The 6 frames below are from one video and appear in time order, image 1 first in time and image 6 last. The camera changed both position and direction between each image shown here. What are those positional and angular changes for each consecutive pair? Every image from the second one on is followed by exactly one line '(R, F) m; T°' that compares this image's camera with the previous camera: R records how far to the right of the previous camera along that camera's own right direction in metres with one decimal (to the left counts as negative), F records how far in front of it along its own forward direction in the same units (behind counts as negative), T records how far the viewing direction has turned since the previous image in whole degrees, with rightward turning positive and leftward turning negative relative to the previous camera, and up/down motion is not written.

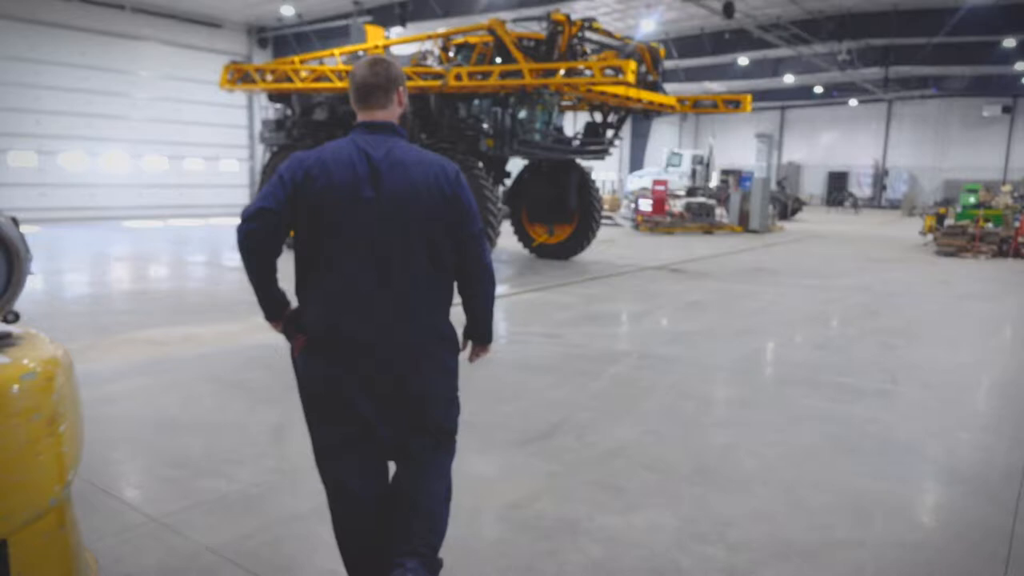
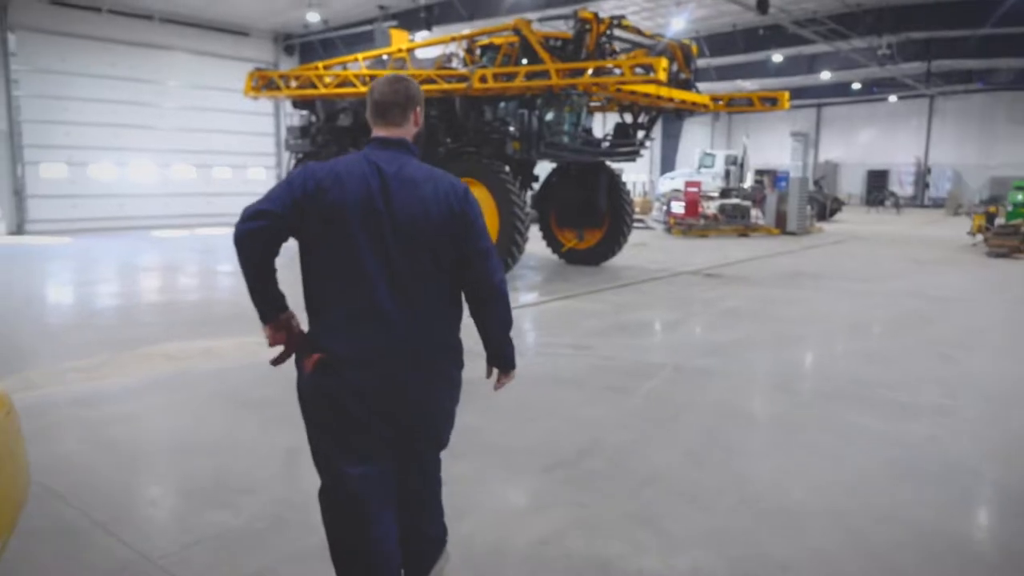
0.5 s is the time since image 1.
(0.0, +0.3) m; -2°
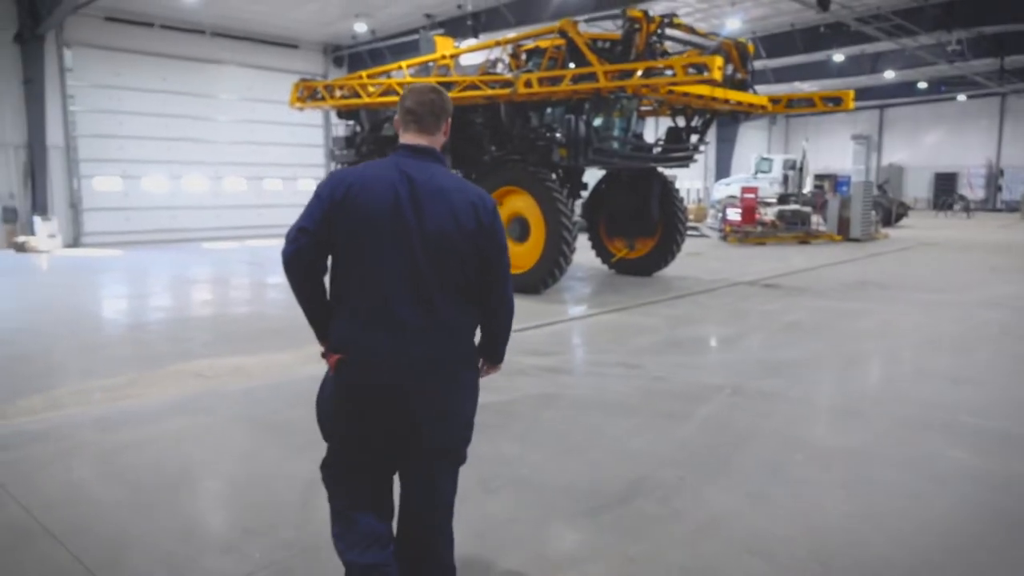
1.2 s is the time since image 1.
(0.0, +0.3) m; -4°
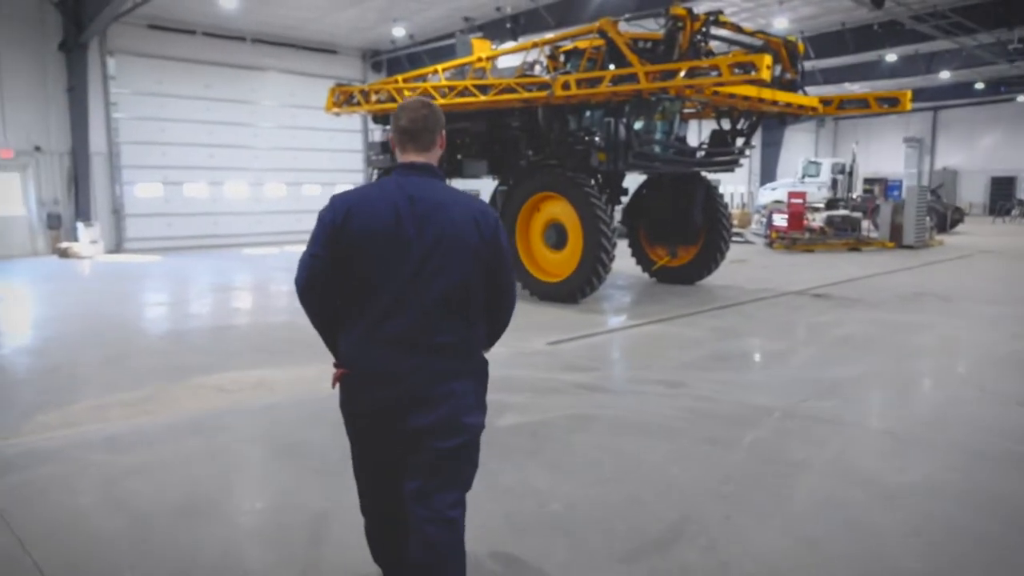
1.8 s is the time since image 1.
(0.0, +0.2) m; -3°
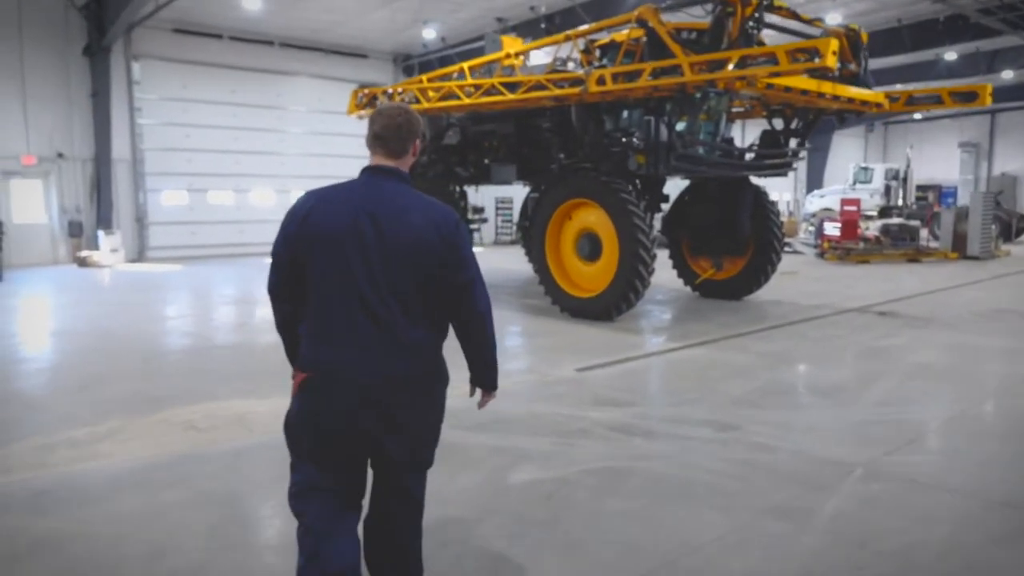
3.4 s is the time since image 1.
(+0.1, +0.6) m; -3°
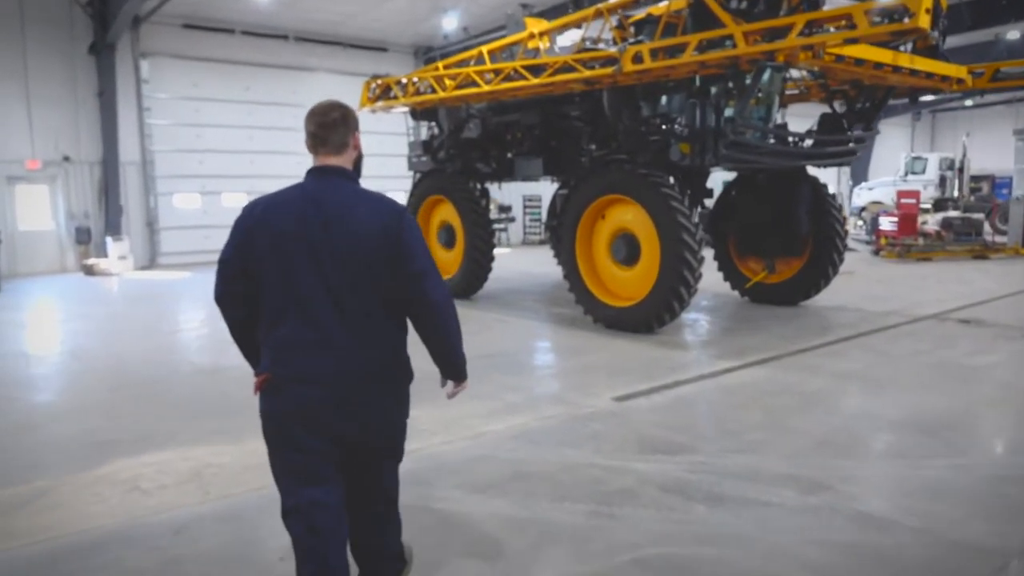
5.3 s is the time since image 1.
(0.0, +0.8) m; -2°
